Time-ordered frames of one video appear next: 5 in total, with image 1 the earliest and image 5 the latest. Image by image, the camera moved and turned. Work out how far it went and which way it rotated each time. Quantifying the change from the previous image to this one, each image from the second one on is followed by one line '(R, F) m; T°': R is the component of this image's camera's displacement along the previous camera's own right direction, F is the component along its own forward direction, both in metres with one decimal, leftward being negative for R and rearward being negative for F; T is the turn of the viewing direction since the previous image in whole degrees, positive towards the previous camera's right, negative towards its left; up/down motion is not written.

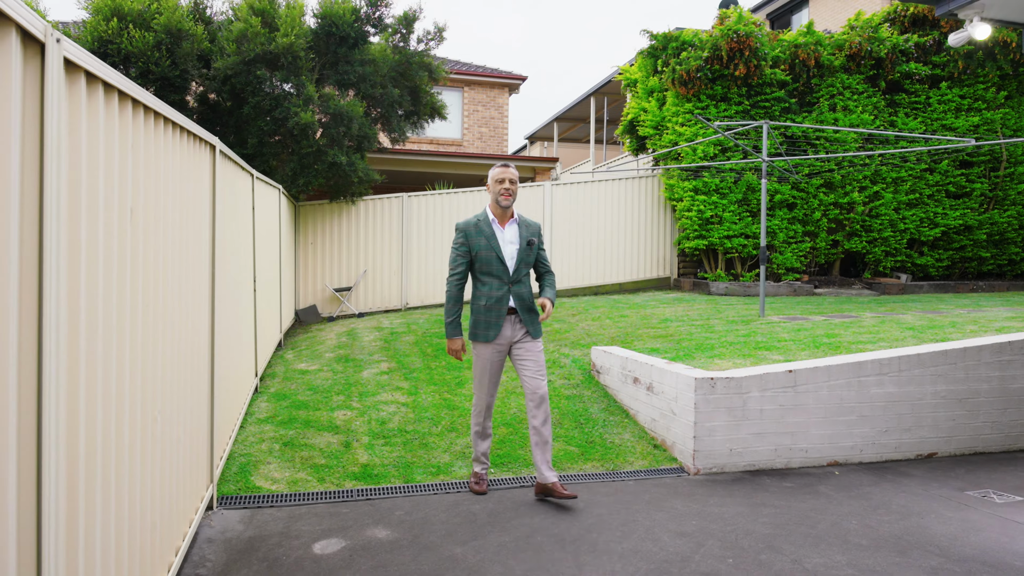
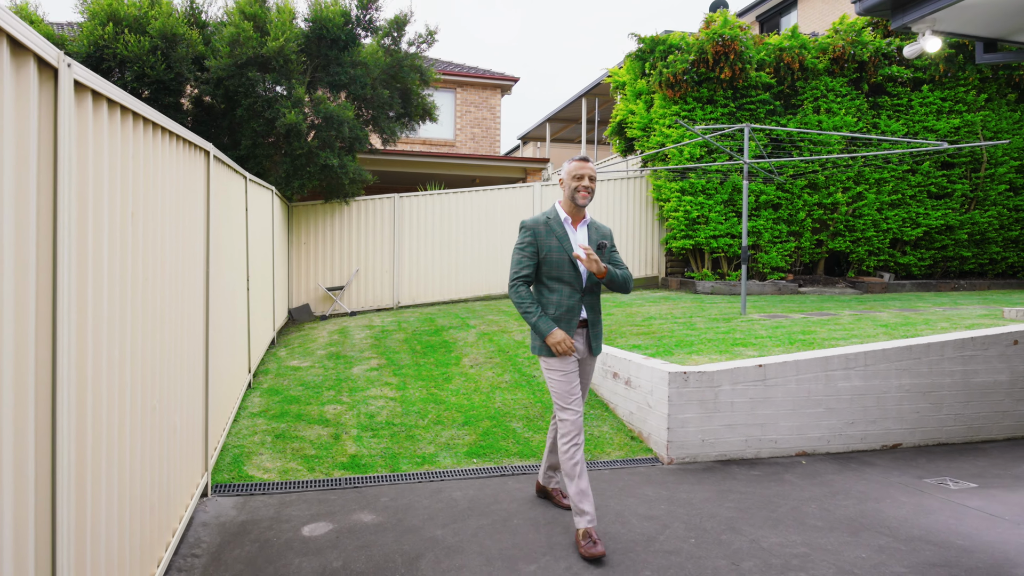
(+0.1, -0.2) m; 0°
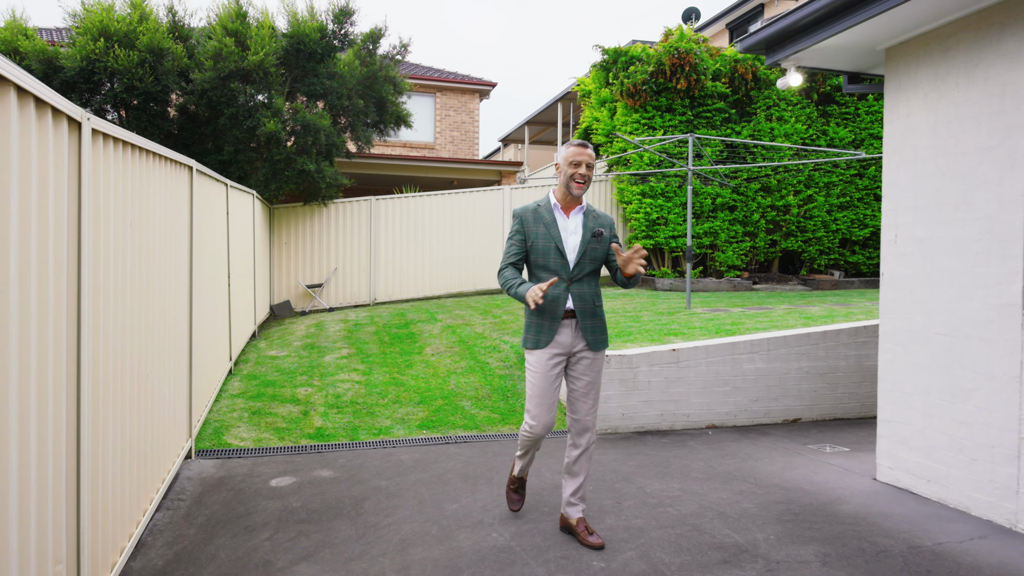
(+0.4, -0.7) m; +1°
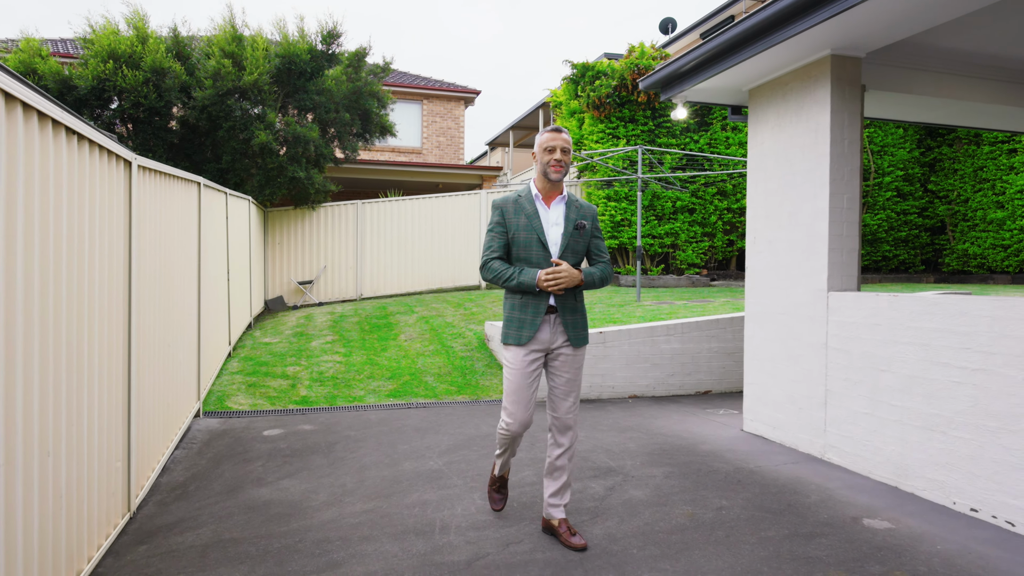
(+0.4, -1.1) m; 0°
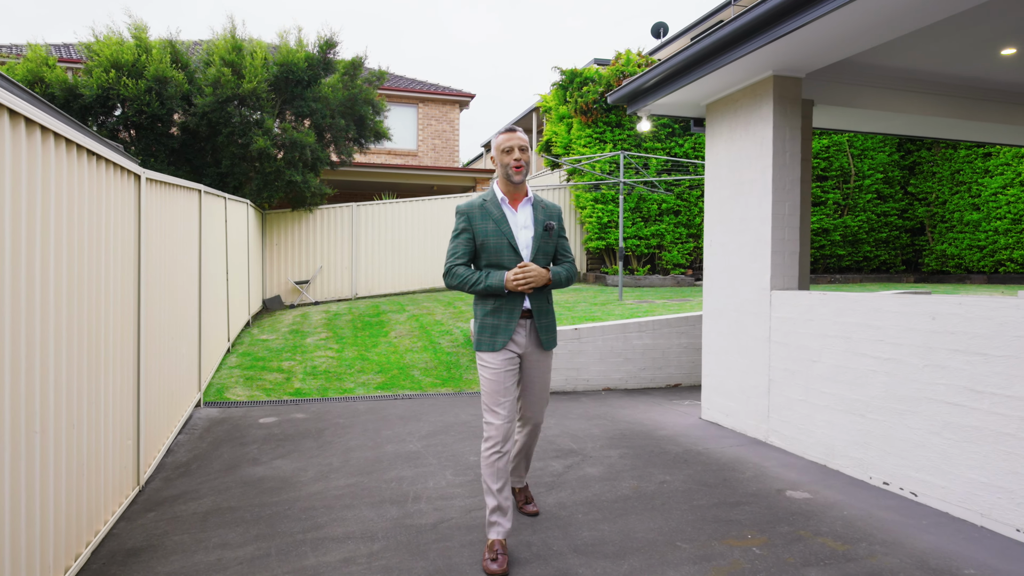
(+0.2, -0.5) m; 0°
